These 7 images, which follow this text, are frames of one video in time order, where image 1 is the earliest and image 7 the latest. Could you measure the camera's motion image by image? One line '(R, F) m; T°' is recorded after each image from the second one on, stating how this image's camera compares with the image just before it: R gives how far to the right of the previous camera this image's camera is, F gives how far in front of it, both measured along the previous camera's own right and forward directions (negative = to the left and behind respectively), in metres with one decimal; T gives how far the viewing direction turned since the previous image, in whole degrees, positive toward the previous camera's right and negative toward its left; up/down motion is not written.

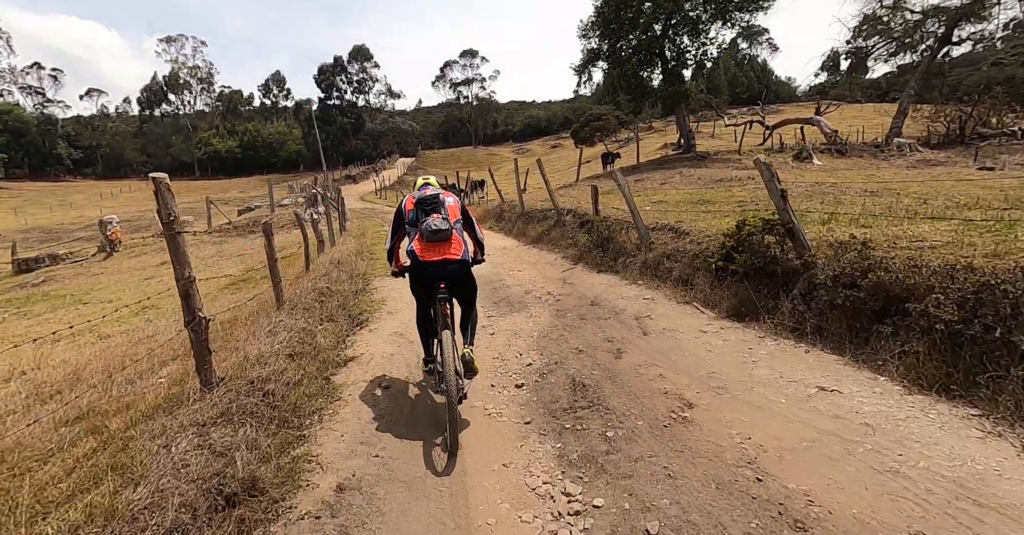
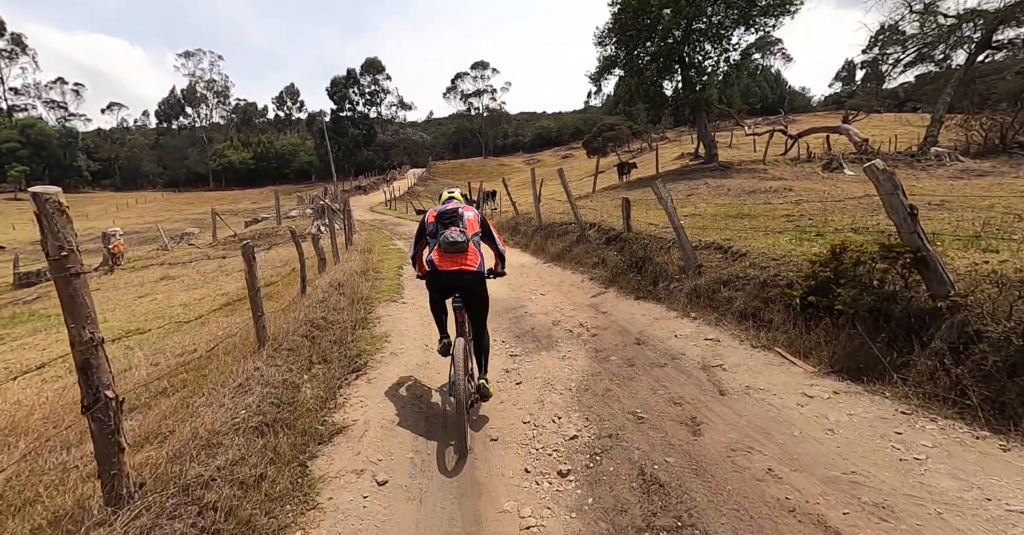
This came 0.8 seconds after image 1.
(-0.2, +1.2) m; -1°
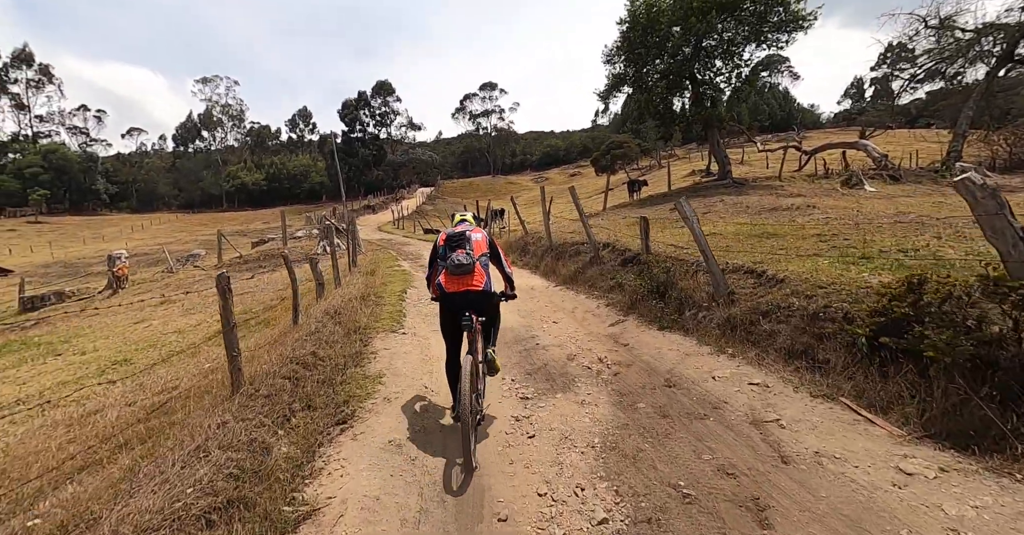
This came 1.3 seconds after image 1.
(0.0, +0.7) m; -1°
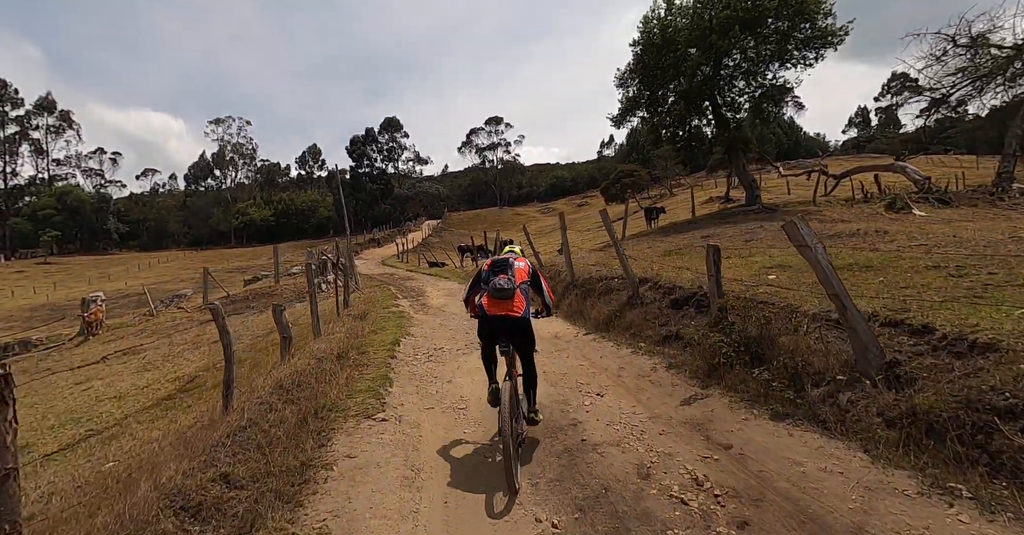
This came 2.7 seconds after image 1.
(-0.2, +2.5) m; -1°
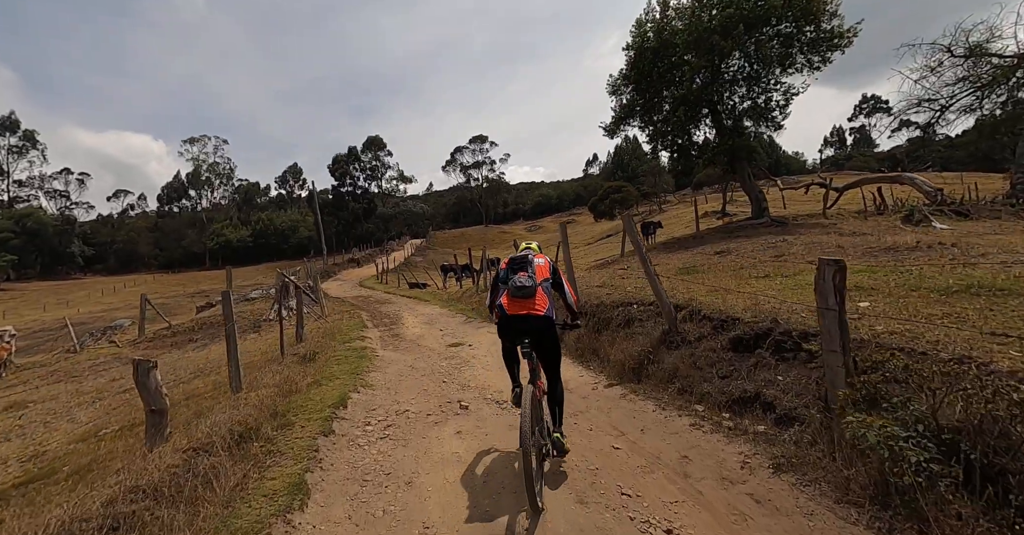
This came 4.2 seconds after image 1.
(-0.1, +2.9) m; +2°
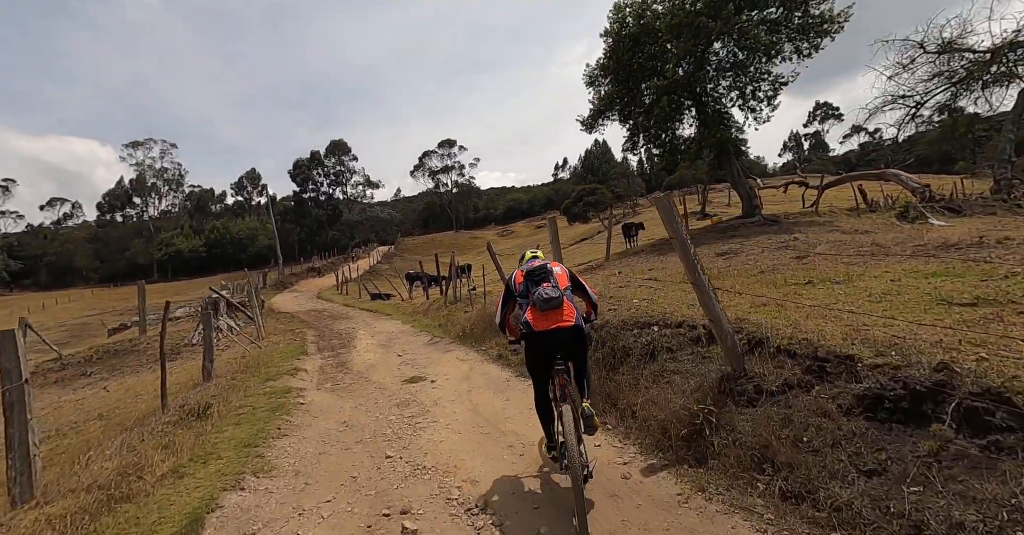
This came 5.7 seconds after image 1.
(0.0, +3.0) m; +3°
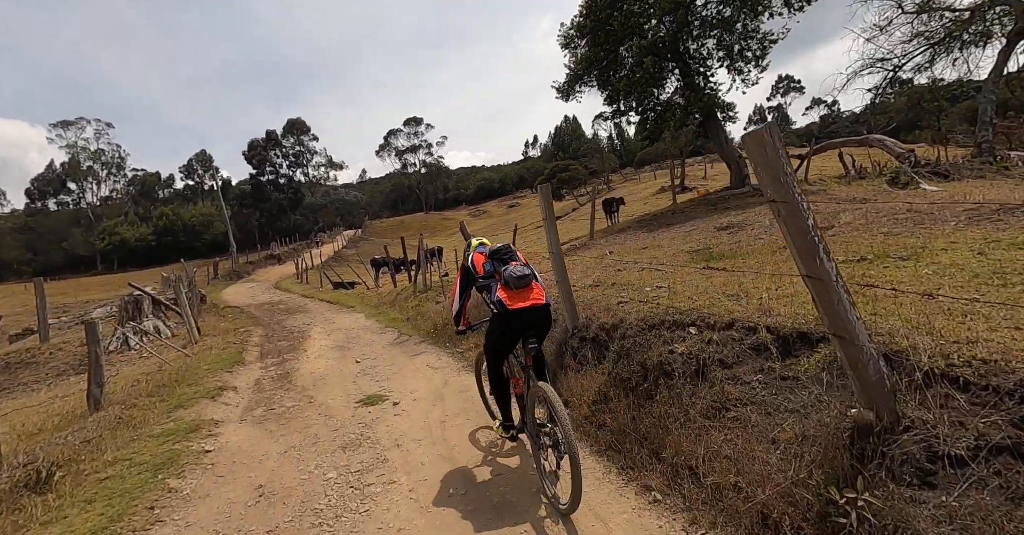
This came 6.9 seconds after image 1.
(-0.1, +2.3) m; +3°
